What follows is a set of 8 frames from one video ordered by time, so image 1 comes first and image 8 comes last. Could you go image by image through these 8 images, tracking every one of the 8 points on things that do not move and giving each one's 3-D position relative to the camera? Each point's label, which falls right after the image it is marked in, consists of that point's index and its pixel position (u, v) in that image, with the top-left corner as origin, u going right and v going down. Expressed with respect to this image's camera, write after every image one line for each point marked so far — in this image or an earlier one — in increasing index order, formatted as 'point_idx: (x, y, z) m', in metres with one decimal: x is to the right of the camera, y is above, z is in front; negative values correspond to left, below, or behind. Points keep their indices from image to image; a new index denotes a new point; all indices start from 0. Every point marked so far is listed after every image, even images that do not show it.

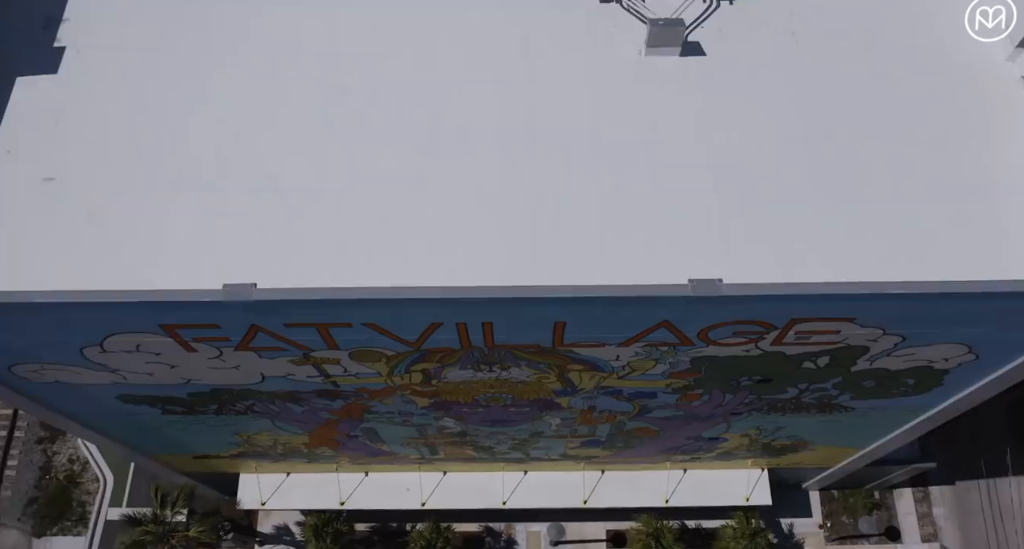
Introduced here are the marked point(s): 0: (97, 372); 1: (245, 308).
0: (-8.6, -2.1, +14.3) m
1: (-4.3, -0.7, +11.1) m
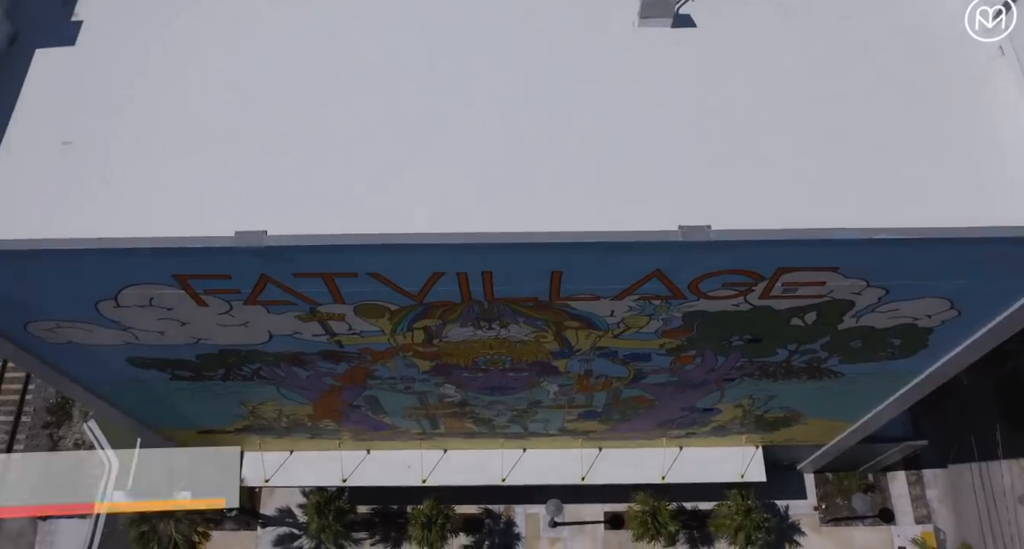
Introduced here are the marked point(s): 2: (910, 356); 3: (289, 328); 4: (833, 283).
0: (-8.6, -1.2, +14.8) m
1: (-4.4, +0.2, +11.7) m
2: (+9.2, -1.9, +16.1) m
3: (-4.6, -1.2, +14.6) m
4: (+5.8, -0.2, +12.6) m
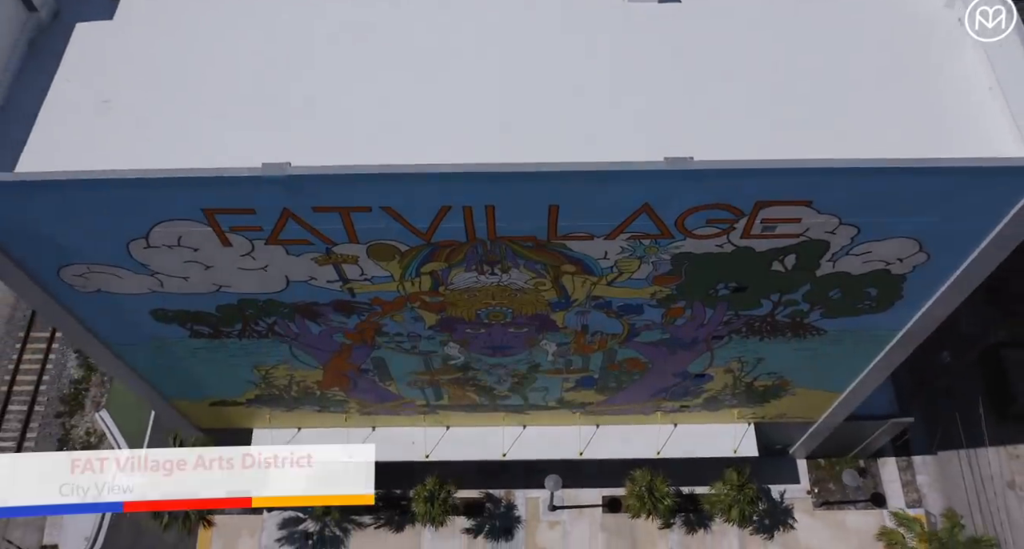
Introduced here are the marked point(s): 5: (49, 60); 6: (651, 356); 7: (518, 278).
0: (-8.6, -0.1, +15.9) m
1: (-4.3, +1.5, +12.8) m
2: (+9.2, -0.8, +17.2) m
3: (-4.6, 0.0, +15.7) m
4: (+5.8, +1.0, +13.7) m
5: (-10.4, +4.5, +15.4) m
6: (+3.9, -2.3, +19.6) m
7: (+0.1, -0.1, +15.7) m
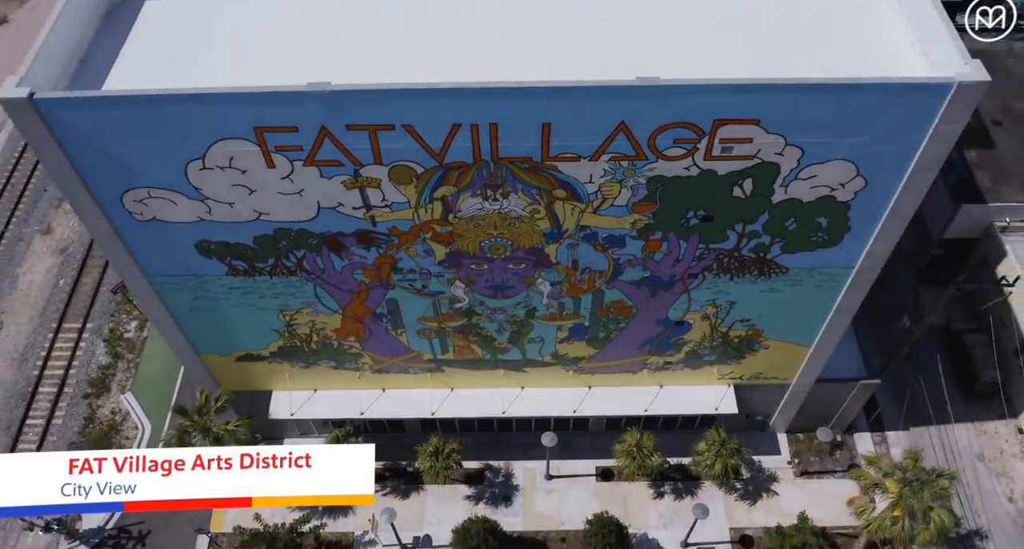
0: (-8.6, +1.9, +18.6) m
1: (-4.3, +3.8, +15.7) m
2: (+9.2, +0.9, +19.7) m
3: (-4.6, +2.0, +18.3) m
4: (+5.8, +3.2, +16.5) m
5: (-10.4, +6.5, +18.5) m
6: (+3.9, -0.8, +22.0) m
7: (+0.1, +1.8, +18.4) m
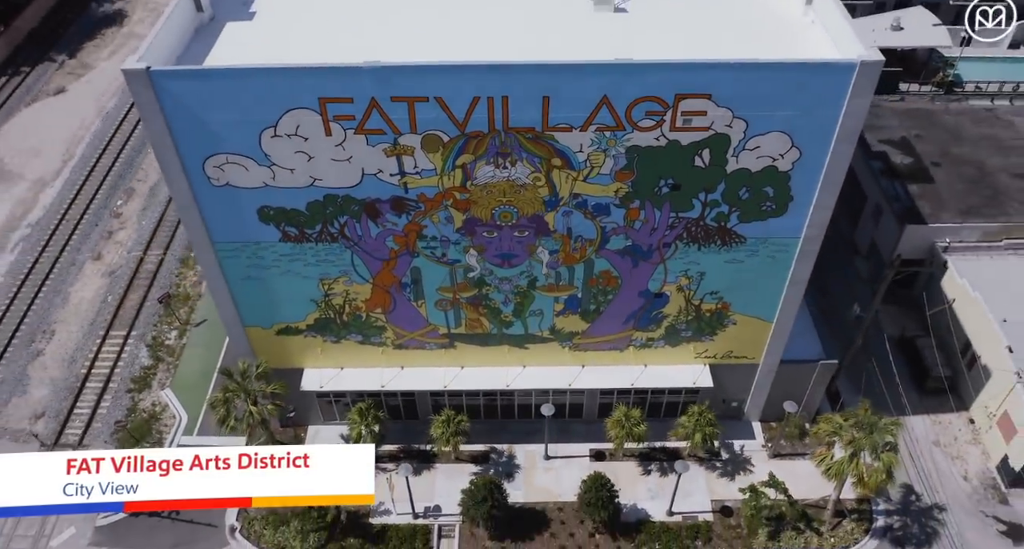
0: (-8.4, +3.5, +23.1) m
1: (-4.1, +5.7, +20.5) m
2: (+9.4, +2.1, +24.1) m
3: (-4.4, +3.5, +22.9) m
4: (+6.1, +4.9, +21.3) m
5: (-10.1, +8.1, +23.7) m
6: (+4.0, +0.2, +26.2) m
7: (+0.3, +3.3, +22.9) m
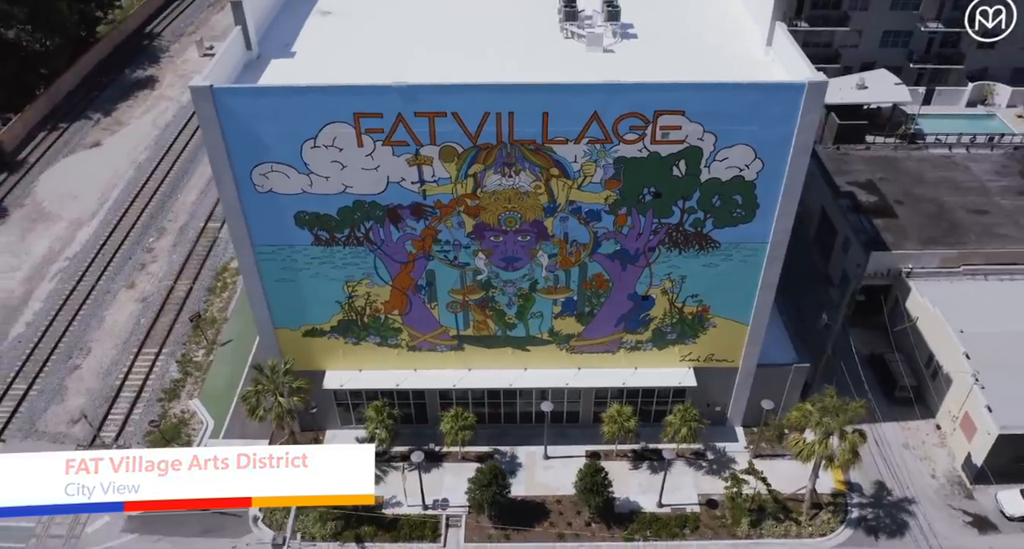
0: (-8.2, +3.7, +26.9) m
1: (-3.9, +6.2, +24.6) m
2: (+9.5, +2.2, +27.8) m
3: (-4.3, +3.8, +26.7) m
4: (+6.2, +5.3, +25.3) m
5: (-9.9, +8.3, +28.0) m
6: (+4.2, +0.1, +29.6) m
7: (+0.5, +3.6, +26.8) m
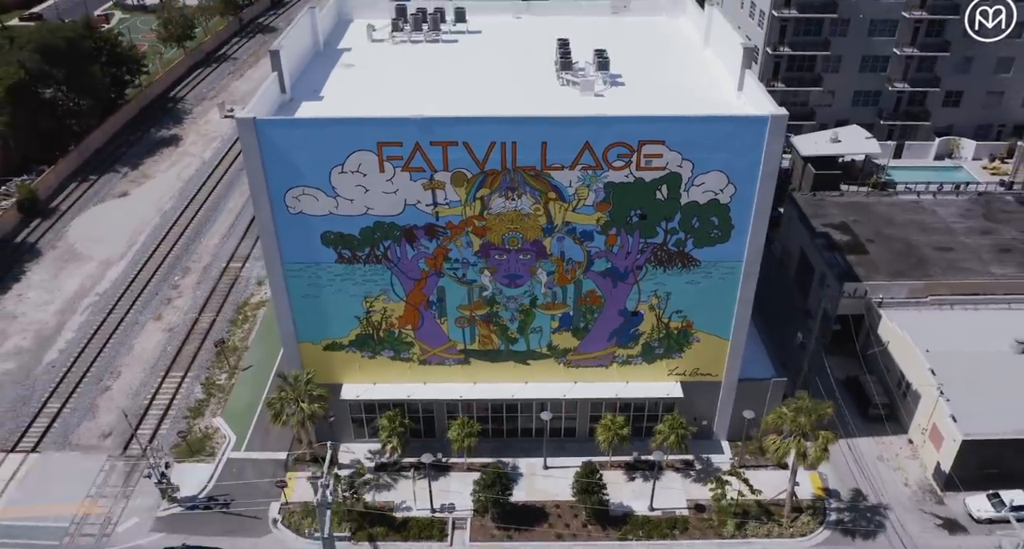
0: (-8.1, +3.2, +30.6) m
1: (-3.8, +5.9, +28.6) m
2: (+9.6, +1.6, +31.4) m
3: (-4.1, +3.3, +30.4) m
4: (+6.4, +4.9, +29.1) m
5: (-9.8, +7.6, +32.2) m
6: (+4.3, -0.7, +32.9) m
7: (+0.6, +3.1, +30.4) m
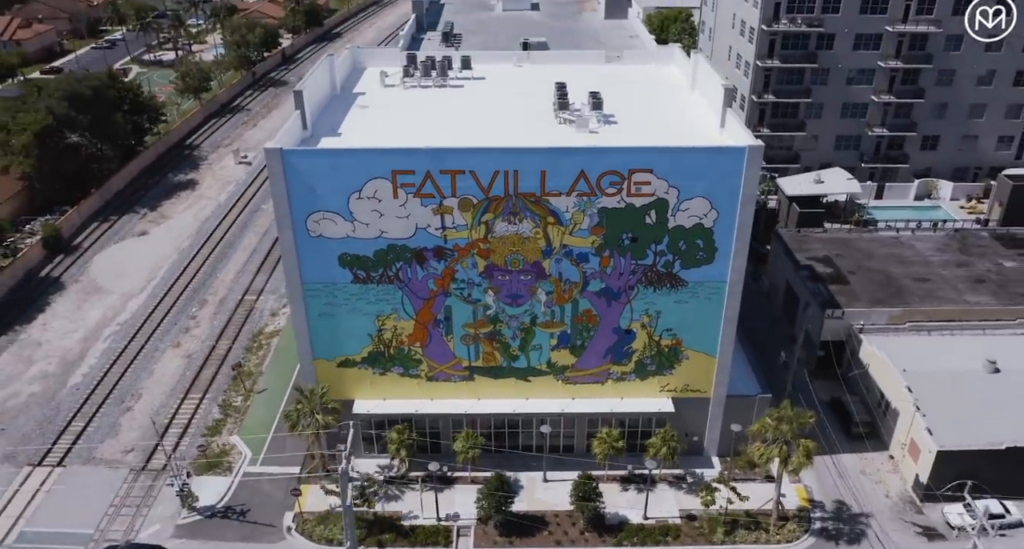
0: (-8.0, +2.4, +33.6) m
1: (-3.7, +5.2, +31.7) m
2: (+9.7, +0.7, +34.2) m
3: (-4.1, +2.5, +33.4) m
4: (+6.4, +4.1, +32.2) m
5: (-9.7, +6.7, +35.5) m
6: (+4.4, -1.7, +35.6) m
7: (+0.7, +2.3, +33.4) m
